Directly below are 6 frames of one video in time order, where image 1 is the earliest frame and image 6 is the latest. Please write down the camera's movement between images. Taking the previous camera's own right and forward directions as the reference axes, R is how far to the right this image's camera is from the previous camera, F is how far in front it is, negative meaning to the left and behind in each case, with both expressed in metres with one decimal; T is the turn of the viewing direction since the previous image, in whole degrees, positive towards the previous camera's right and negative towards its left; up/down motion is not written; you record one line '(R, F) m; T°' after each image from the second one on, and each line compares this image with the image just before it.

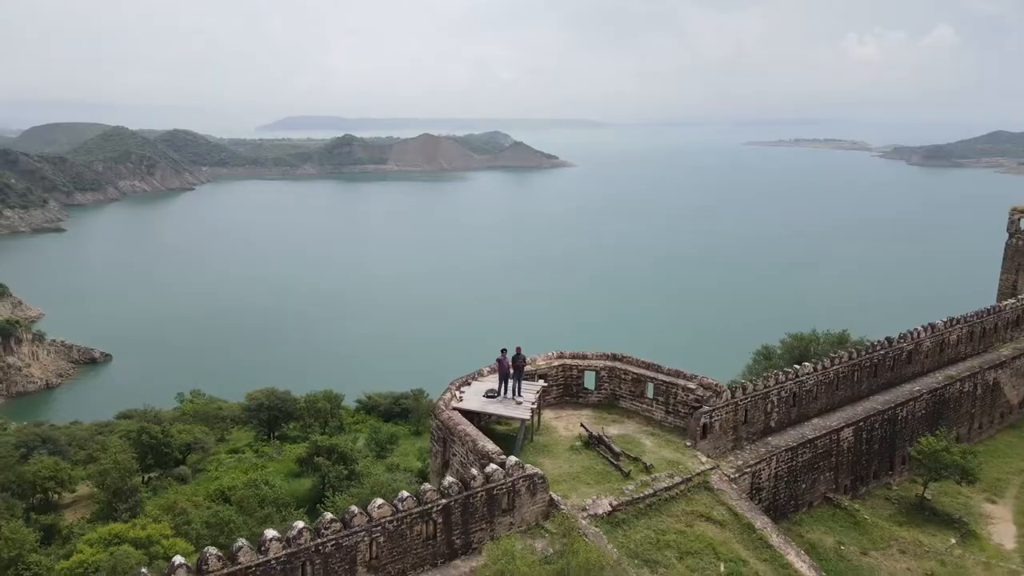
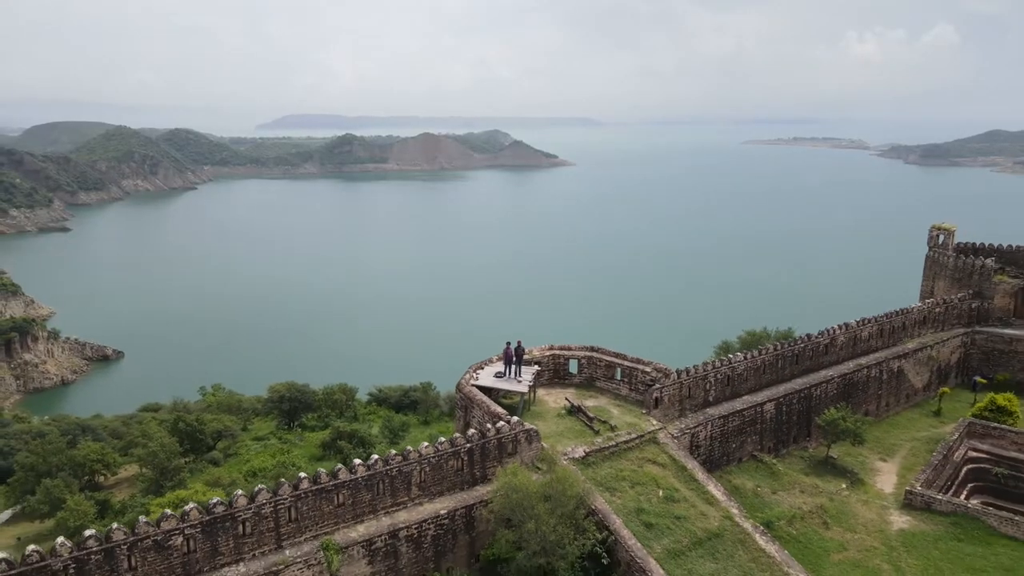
(0.0, -3.4) m; 0°
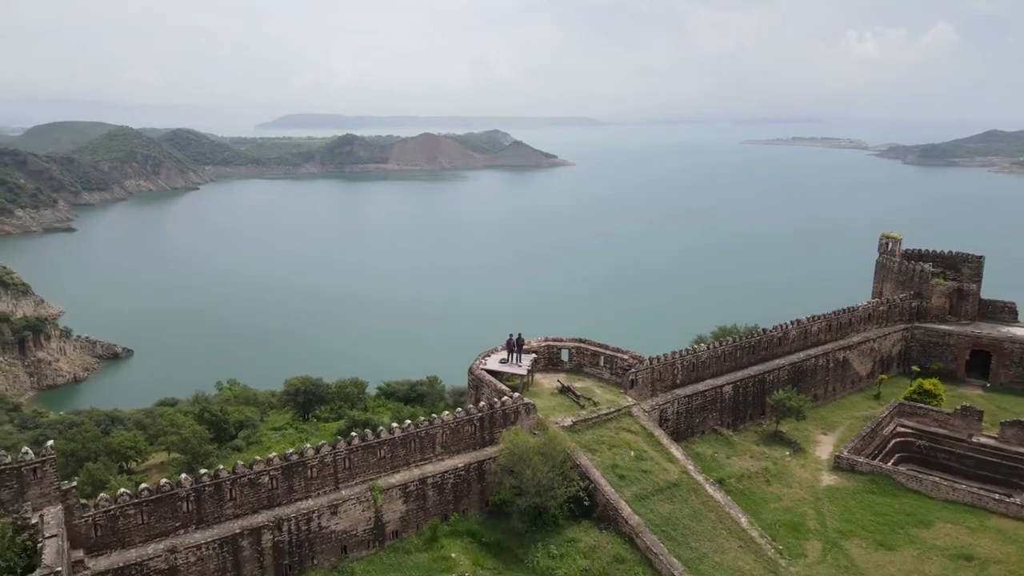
(0.0, -2.9) m; 0°
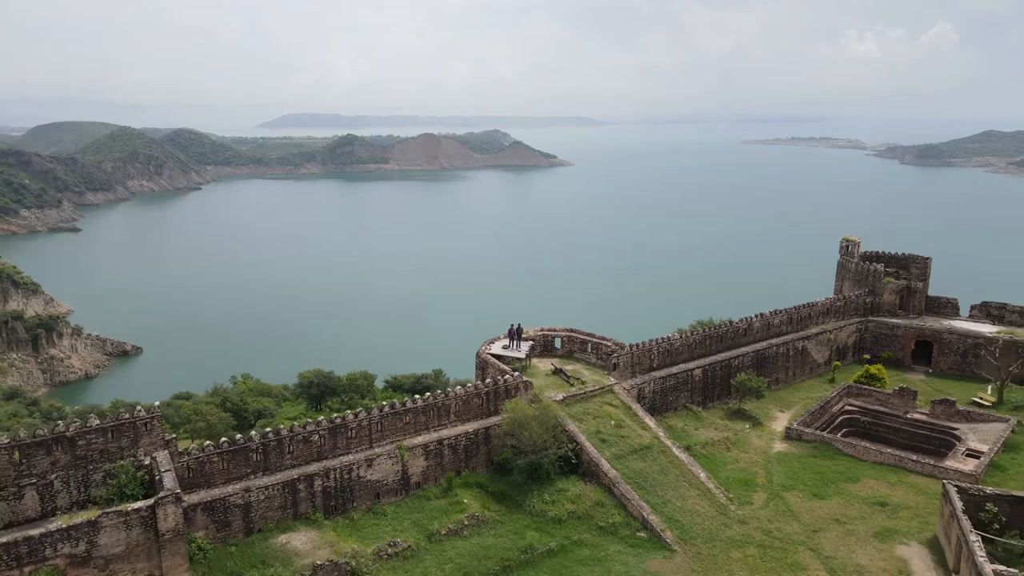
(0.0, -2.9) m; 0°
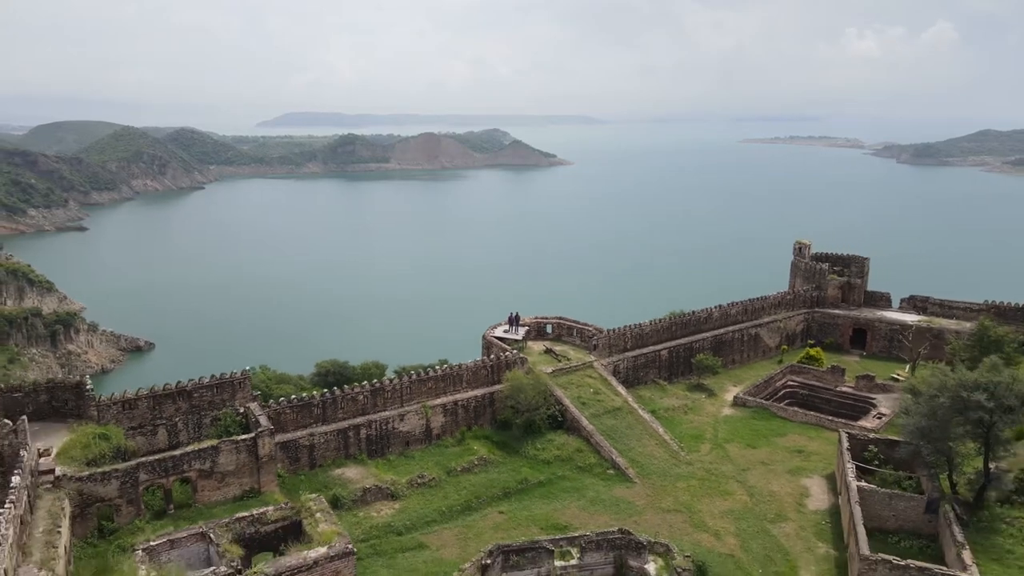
(0.0, -4.3) m; 0°
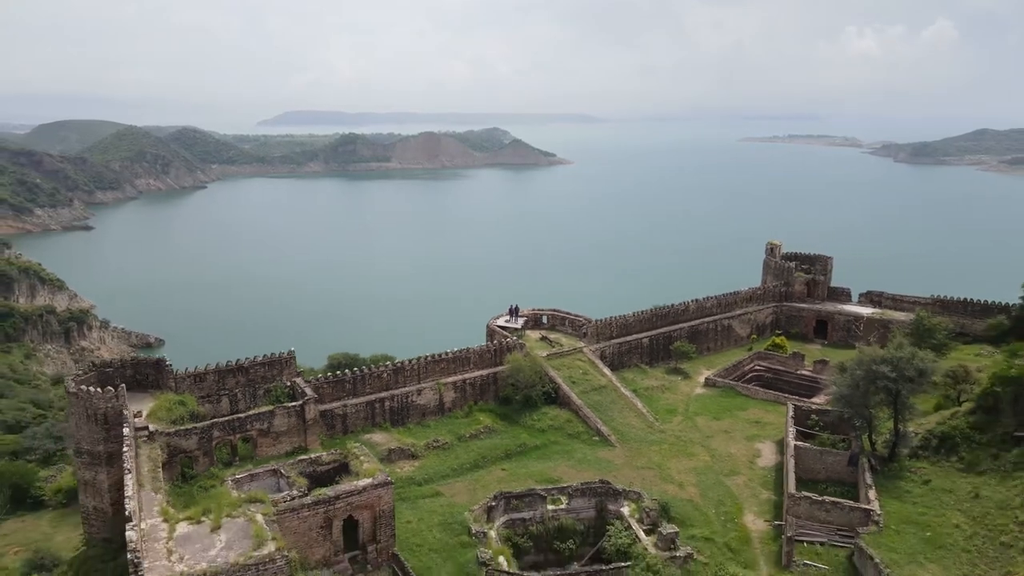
(0.0, -3.4) m; 0°
